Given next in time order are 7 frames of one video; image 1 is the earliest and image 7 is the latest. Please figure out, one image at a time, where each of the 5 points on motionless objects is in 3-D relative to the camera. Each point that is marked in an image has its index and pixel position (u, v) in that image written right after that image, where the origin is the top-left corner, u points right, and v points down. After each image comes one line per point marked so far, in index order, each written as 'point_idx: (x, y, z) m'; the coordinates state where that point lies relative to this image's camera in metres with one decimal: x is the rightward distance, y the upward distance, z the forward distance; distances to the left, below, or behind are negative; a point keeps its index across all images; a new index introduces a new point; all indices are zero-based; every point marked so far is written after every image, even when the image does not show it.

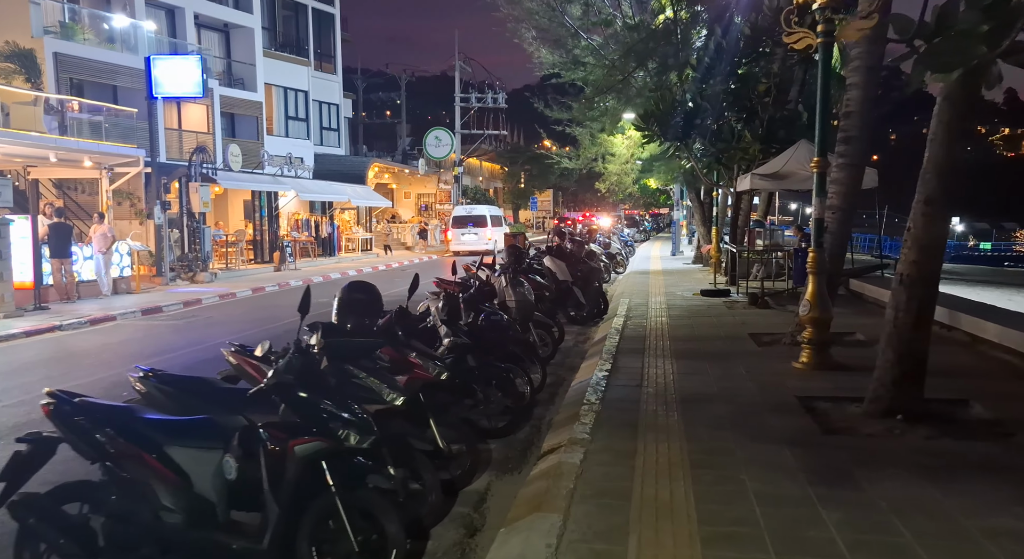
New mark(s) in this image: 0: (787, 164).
0: (+5.1, +2.1, +15.4) m
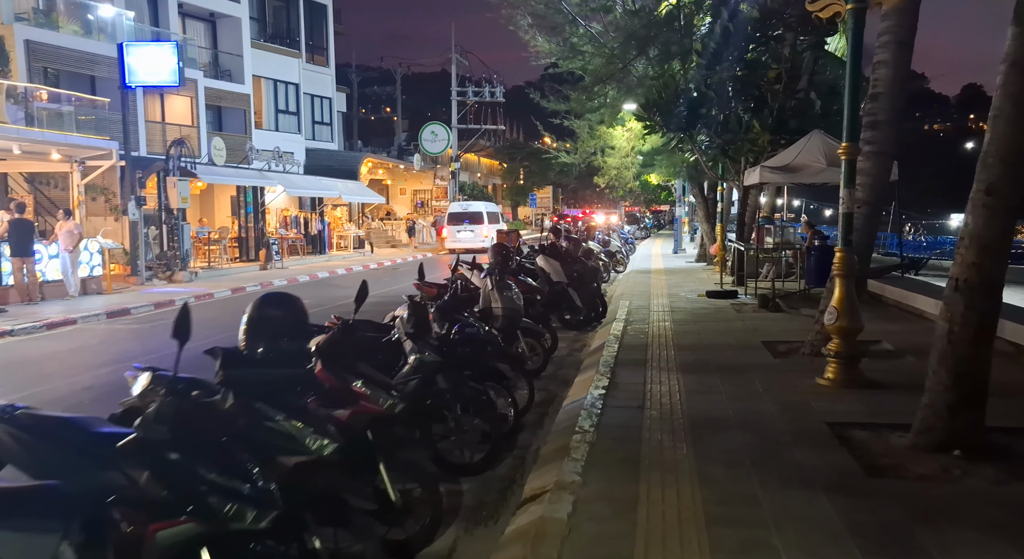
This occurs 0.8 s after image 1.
0: (+4.9, +2.1, +14.4) m
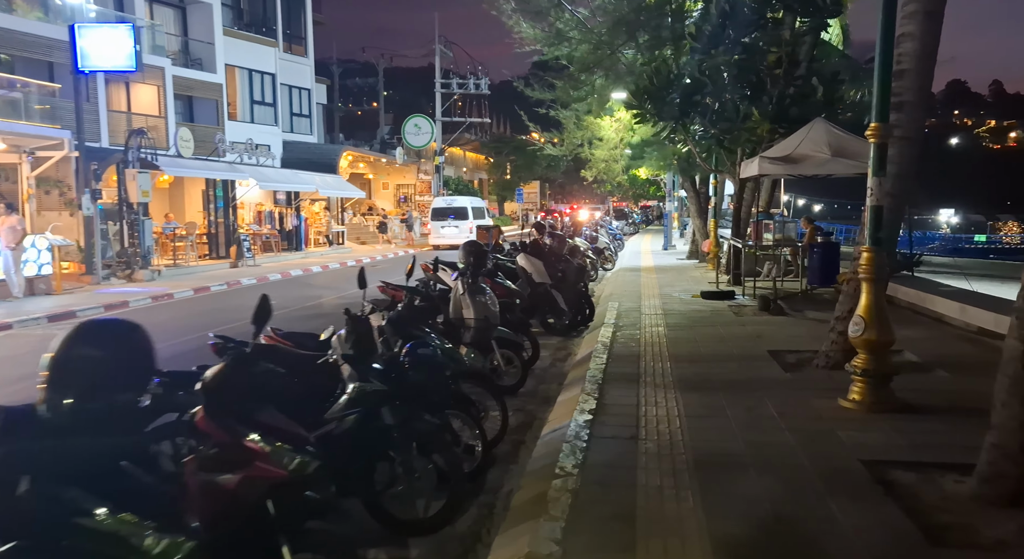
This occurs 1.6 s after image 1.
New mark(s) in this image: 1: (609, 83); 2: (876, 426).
0: (+4.6, +2.1, +13.4) m
1: (+2.3, +4.6, +19.5) m
2: (+2.4, -1.0, +5.5) m
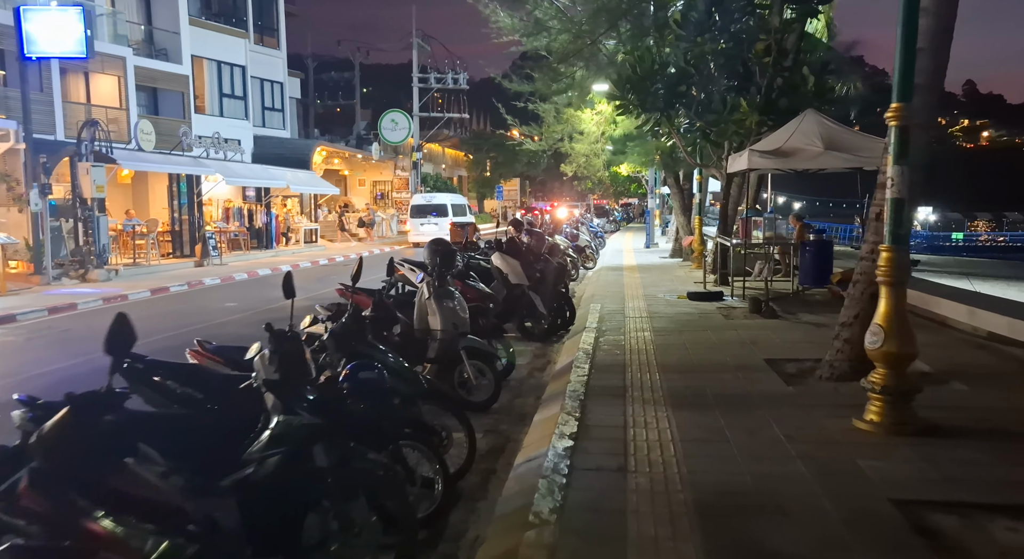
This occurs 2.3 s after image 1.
0: (+4.2, +2.1, +12.6) m
1: (+1.8, +4.6, +18.7) m
2: (+2.2, -1.0, +4.8) m
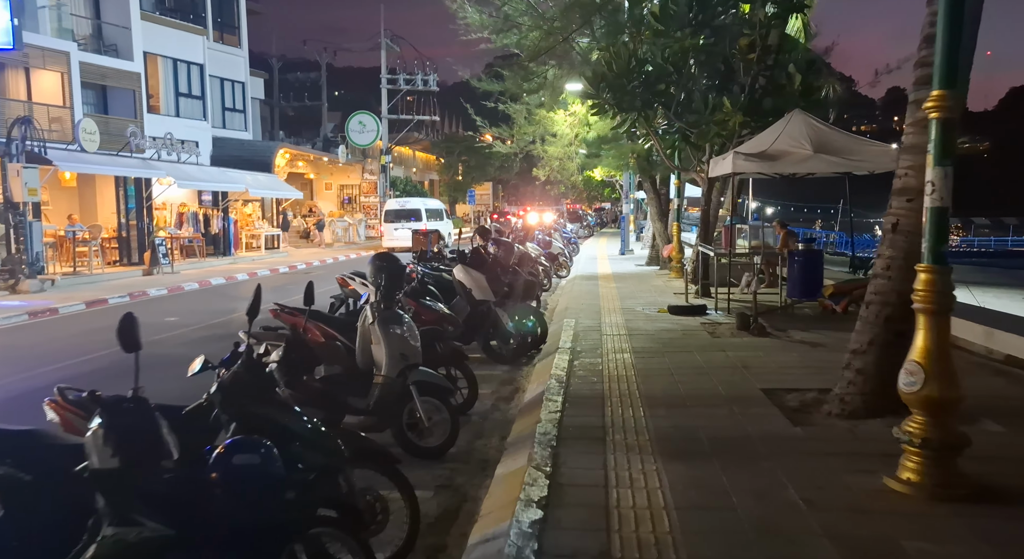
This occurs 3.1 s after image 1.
0: (+3.7, +1.9, +11.8) m
1: (+1.1, +4.4, +17.8) m
2: (+2.0, -1.1, +3.8) m
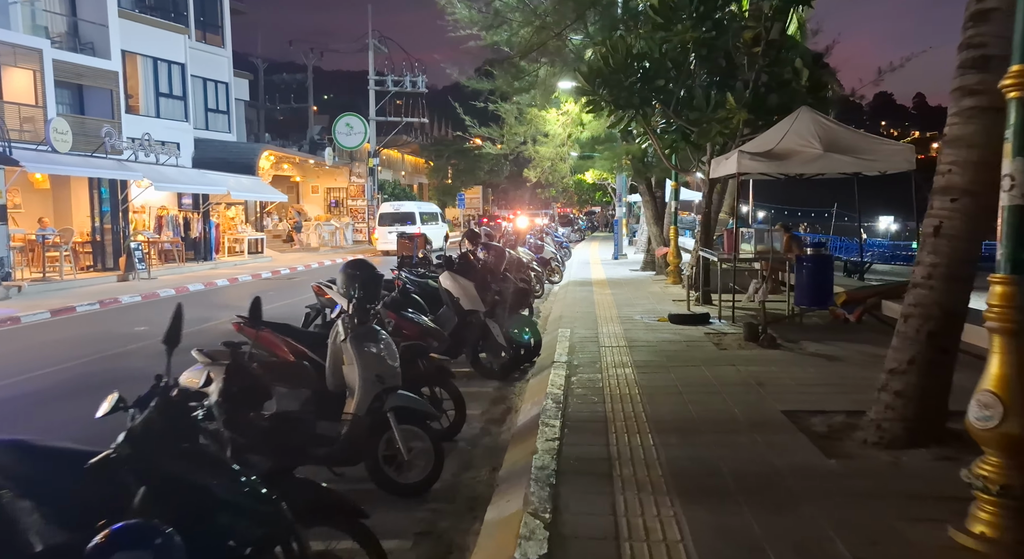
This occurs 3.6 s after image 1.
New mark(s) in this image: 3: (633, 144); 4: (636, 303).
0: (+3.6, +1.8, +11.1) m
1: (+0.9, +4.3, +17.1) m
2: (+2.0, -1.2, +3.1) m
3: (+2.3, +2.6, +15.9) m
4: (+2.0, -0.4, +13.1) m
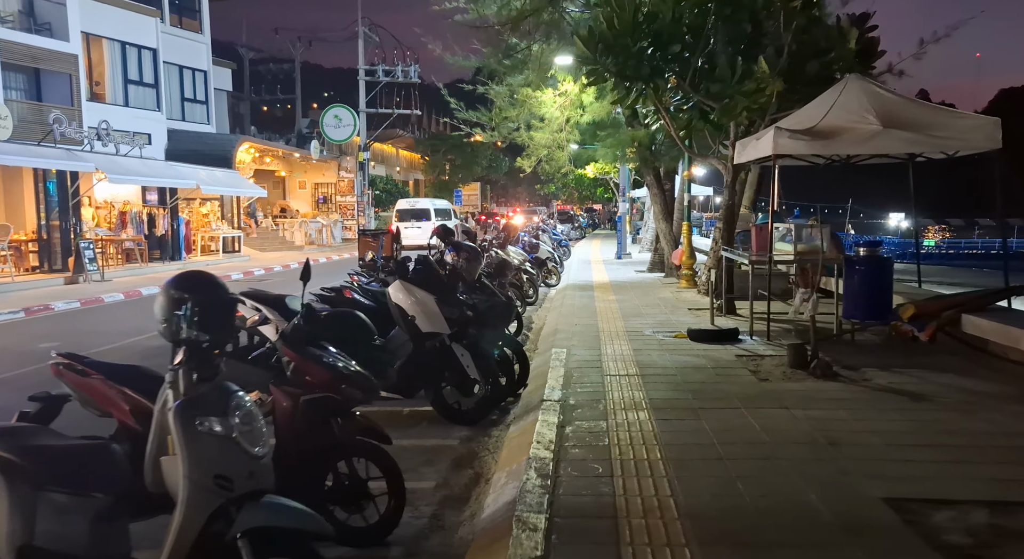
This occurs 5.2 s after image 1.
0: (+3.4, +1.8, +9.0) m
1: (+0.7, +4.2, +15.0) m
2: (+1.8, -1.3, +1.1) m
3: (+2.1, +2.5, +13.8) m
4: (+1.8, -0.5, +11.0) m
